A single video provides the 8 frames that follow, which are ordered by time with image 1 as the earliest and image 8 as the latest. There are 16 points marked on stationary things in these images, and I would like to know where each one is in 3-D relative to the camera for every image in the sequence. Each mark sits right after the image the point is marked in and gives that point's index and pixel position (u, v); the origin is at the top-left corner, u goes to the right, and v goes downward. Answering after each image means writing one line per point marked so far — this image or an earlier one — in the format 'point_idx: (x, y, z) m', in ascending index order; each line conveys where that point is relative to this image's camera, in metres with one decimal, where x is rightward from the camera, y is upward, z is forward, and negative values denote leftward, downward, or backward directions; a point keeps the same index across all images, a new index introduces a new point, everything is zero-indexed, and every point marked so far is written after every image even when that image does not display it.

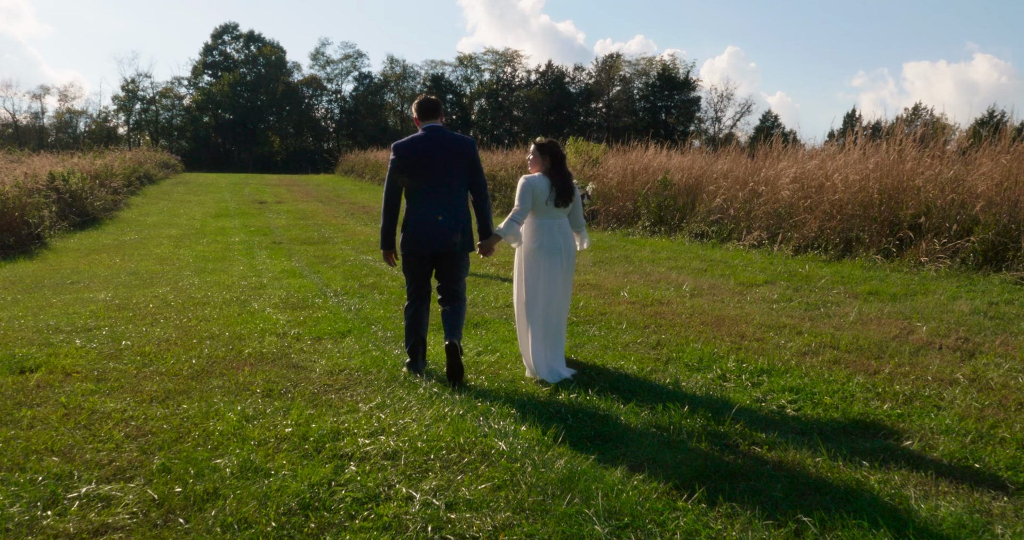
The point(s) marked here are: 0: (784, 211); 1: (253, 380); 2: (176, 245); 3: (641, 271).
0: (+3.3, +0.7, +12.2) m
1: (-1.1, -0.5, +4.3) m
2: (-5.5, +0.4, +16.5) m
3: (+1.3, 0.0, +9.9) m
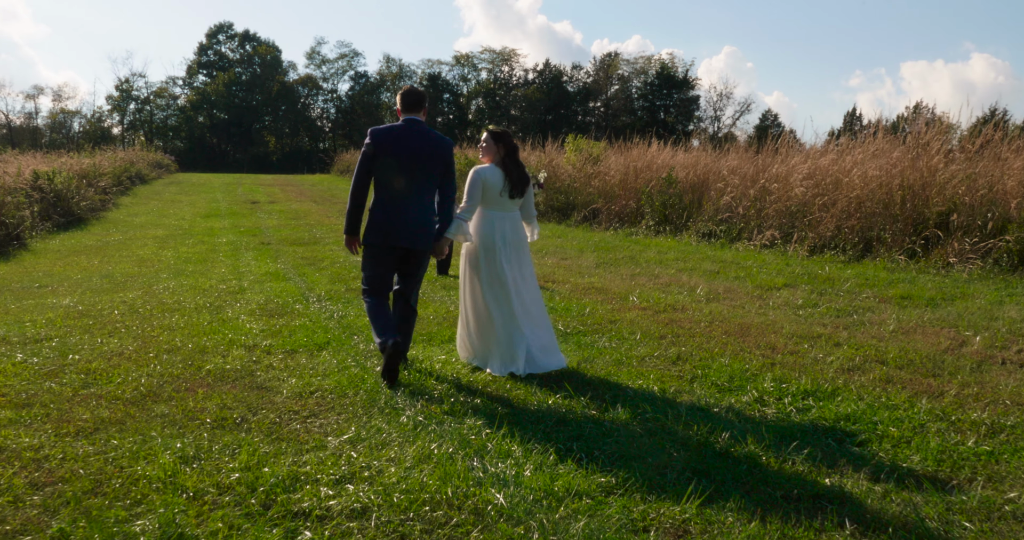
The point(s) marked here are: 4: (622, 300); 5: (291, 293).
0: (+3.3, +0.7, +11.6) m
1: (-1.1, -0.5, +3.6) m
2: (-5.6, +0.4, +15.8) m
3: (+1.3, 0.0, +9.2) m
4: (+0.8, -0.2, +7.1) m
5: (-1.8, -0.2, +8.0) m
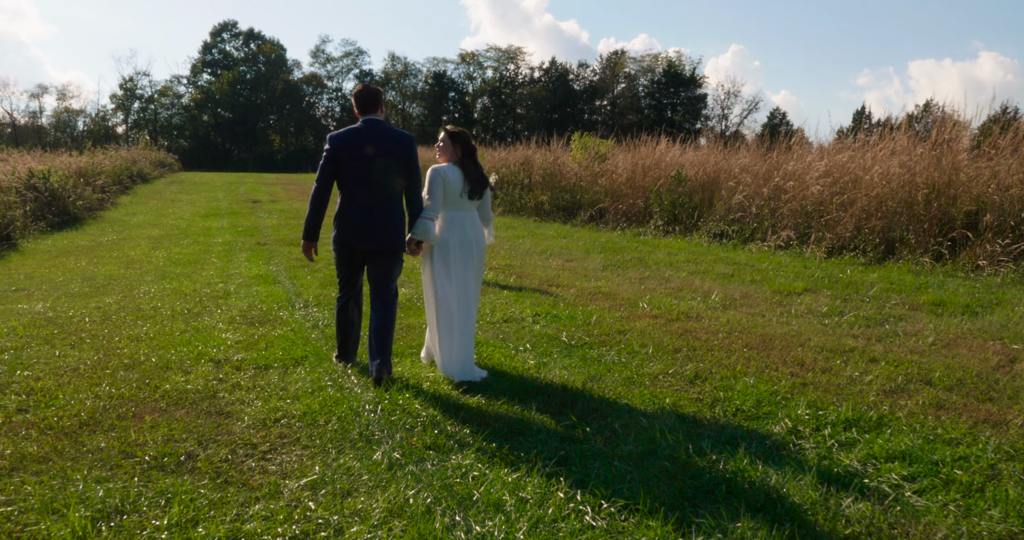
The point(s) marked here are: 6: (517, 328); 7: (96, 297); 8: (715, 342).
0: (+3.3, +0.7, +11.0) m
1: (-1.1, -0.5, +3.1) m
2: (-5.5, +0.4, +15.4) m
3: (+1.3, -0.1, +8.7) m
4: (+0.8, -0.2, +6.6) m
5: (-1.8, -0.2, +7.5) m
6: (0.0, -0.4, +5.8) m
7: (-3.4, -0.2, +8.1) m
8: (+1.0, -0.4, +5.0) m
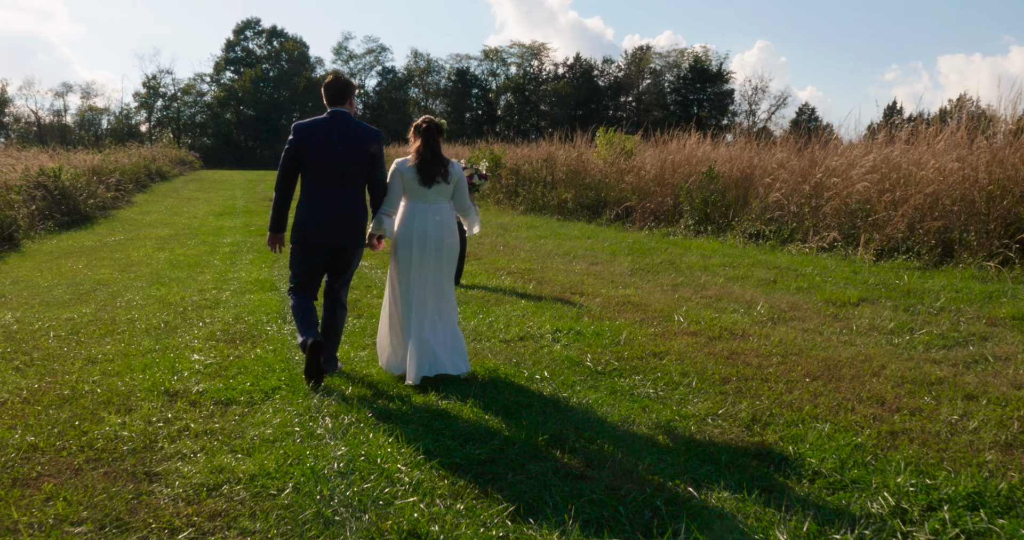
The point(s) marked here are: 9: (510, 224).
0: (+3.5, +0.6, +10.2) m
1: (-1.1, -0.6, +2.3) m
2: (-5.2, +0.3, +14.7) m
3: (+1.4, -0.1, +7.9) m
4: (+0.9, -0.3, +5.8) m
5: (-1.7, -0.3, +6.8) m
6: (+0.1, -0.4, +5.0) m
7: (-3.2, -0.3, +7.4) m
8: (+1.1, -0.4, +4.2) m
9: (0.0, +0.7, +15.0) m
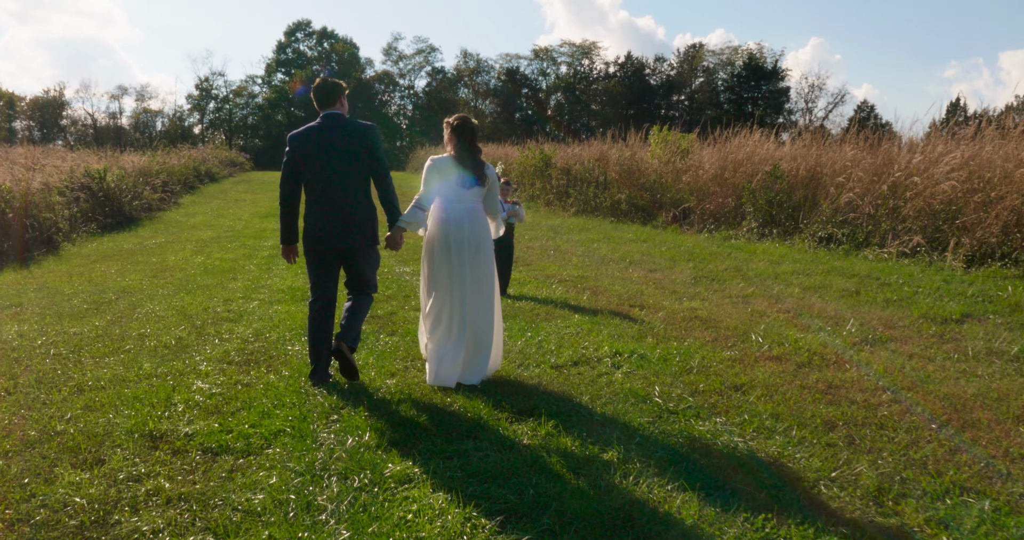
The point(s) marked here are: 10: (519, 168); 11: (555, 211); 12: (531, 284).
0: (+4.0, +0.6, +9.2) m
1: (-1.0, -0.6, +1.7) m
2: (-4.5, +0.3, +14.2) m
3: (+1.8, -0.2, +7.1) m
4: (+1.2, -0.4, +5.0) m
5: (-1.3, -0.3, +6.1) m
6: (+0.3, -0.5, +4.3) m
7: (-2.9, -0.3, +6.8) m
8: (+1.3, -0.5, +3.4) m
9: (+0.7, +0.6, +14.2) m
10: (+0.2, +2.0, +19.7) m
11: (+0.7, +1.0, +17.1) m
12: (+0.2, -0.1, +8.0) m
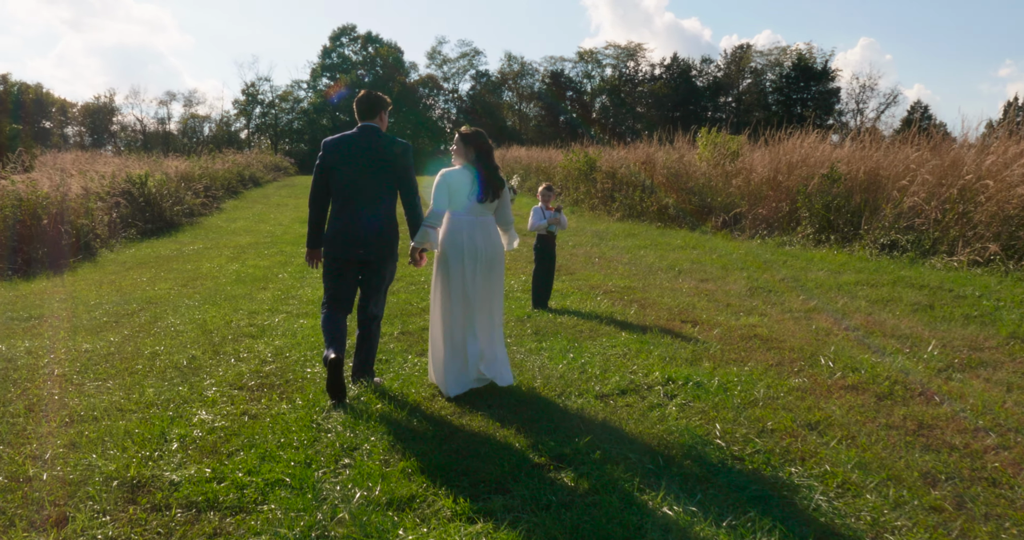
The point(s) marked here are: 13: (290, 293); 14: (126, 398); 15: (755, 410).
0: (+4.4, +0.5, +8.6) m
1: (-1.0, -0.7, +1.2) m
2: (-3.9, +0.2, +13.9) m
3: (+2.1, -0.3, +6.5) m
4: (+1.3, -0.4, +4.4) m
5: (-1.1, -0.4, +5.7) m
6: (+0.5, -0.5, +3.8) m
7: (-2.6, -0.4, +6.4) m
8: (+1.4, -0.5, +2.8) m
9: (+1.3, +0.5, +13.7) m
10: (+1.0, +1.9, +19.2) m
11: (+1.5, +0.9, +16.6) m
12: (+0.5, -0.2, +7.5) m
13: (-1.9, -0.2, +8.7) m
14: (-1.6, -0.5, +4.1) m
15: (+0.9, -0.5, +3.6) m
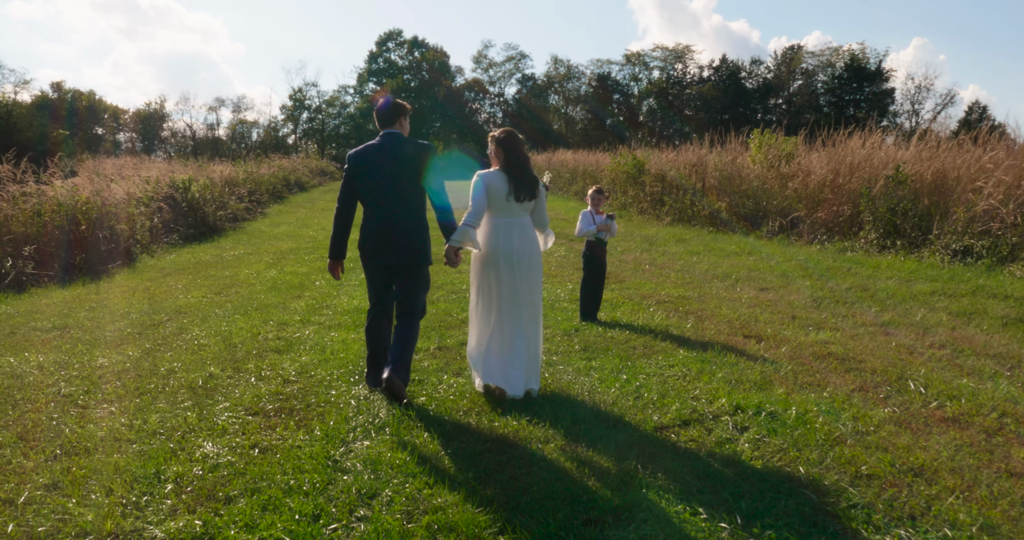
0: (+4.8, +0.4, +7.9) m
1: (-1.0, -0.7, +0.8) m
2: (-3.2, +0.1, +13.6) m
3: (+2.4, -0.3, +5.9) m
4: (+1.5, -0.5, +3.9) m
5: (-0.9, -0.5, +5.2) m
6: (+0.6, -0.6, +3.2) m
7: (-2.4, -0.5, +6.0) m
8: (+1.5, -0.6, +2.3) m
9: (+1.9, +0.4, +13.1) m
10: (+1.9, +1.8, +18.7) m
11: (+2.2, +0.8, +16.0) m
12: (+0.8, -0.3, +7.0) m
13: (-1.6, -0.3, +8.3) m
14: (-1.4, -0.6, +3.7) m
15: (+1.0, -0.6, +3.1) m
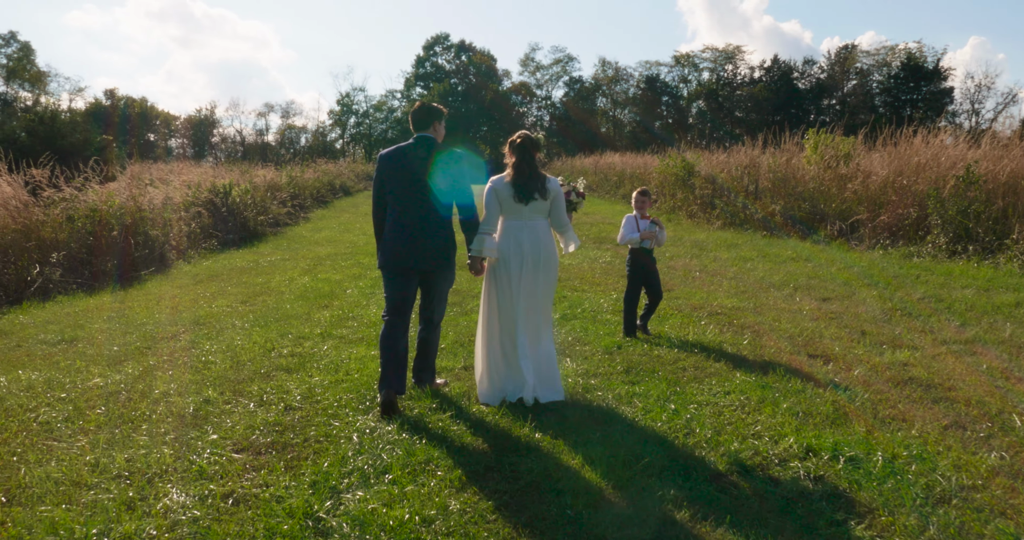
0: (+5.0, +0.4, +7.1) m
1: (-1.0, -0.8, +0.2) m
2: (-2.7, 0.0, +13.2) m
3: (+2.5, -0.4, +5.2) m
4: (+1.6, -0.5, +3.2) m
5: (-0.7, -0.5, +4.7) m
6: (+0.7, -0.6, +2.6) m
7: (-2.2, -0.5, +5.6) m
8: (+1.5, -0.6, +1.6) m
9: (+2.4, +0.3, +12.5) m
10: (+2.7, +1.7, +18.0) m
11: (+2.9, +0.7, +15.3) m
12: (+1.0, -0.3, +6.4) m
13: (-1.3, -0.3, +7.8) m
14: (-1.3, -0.6, +3.2) m
15: (+1.1, -0.6, +2.4) m
